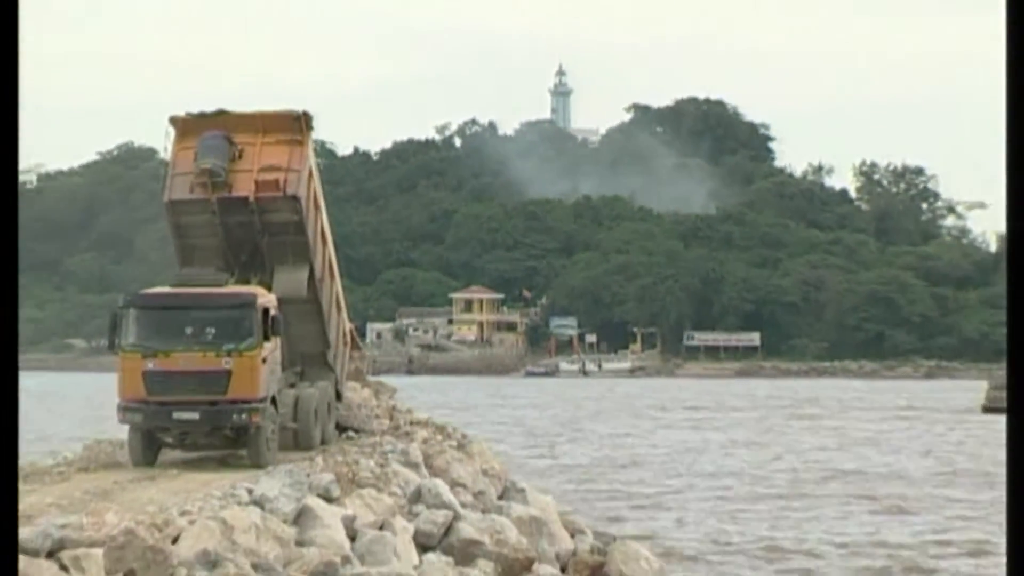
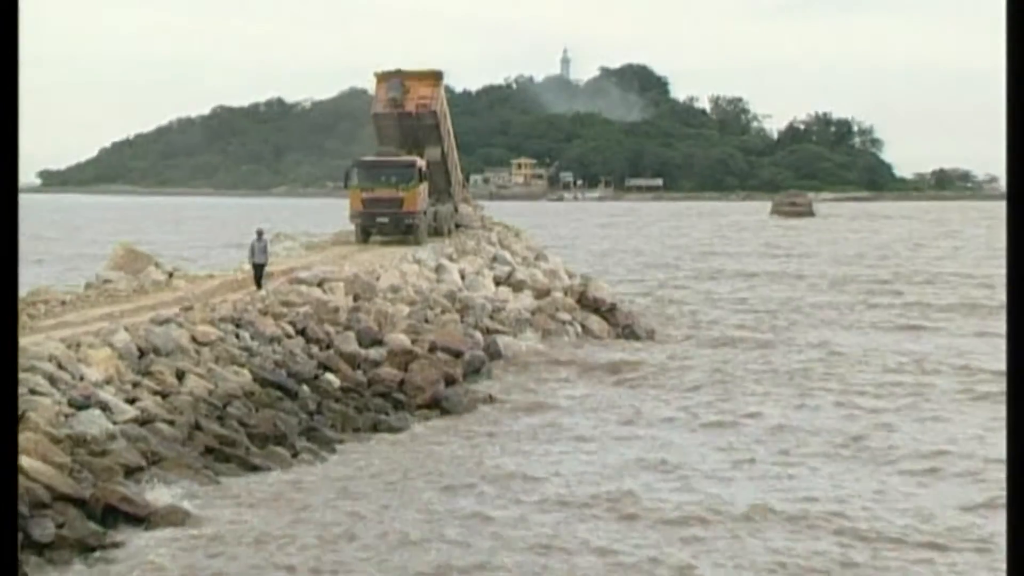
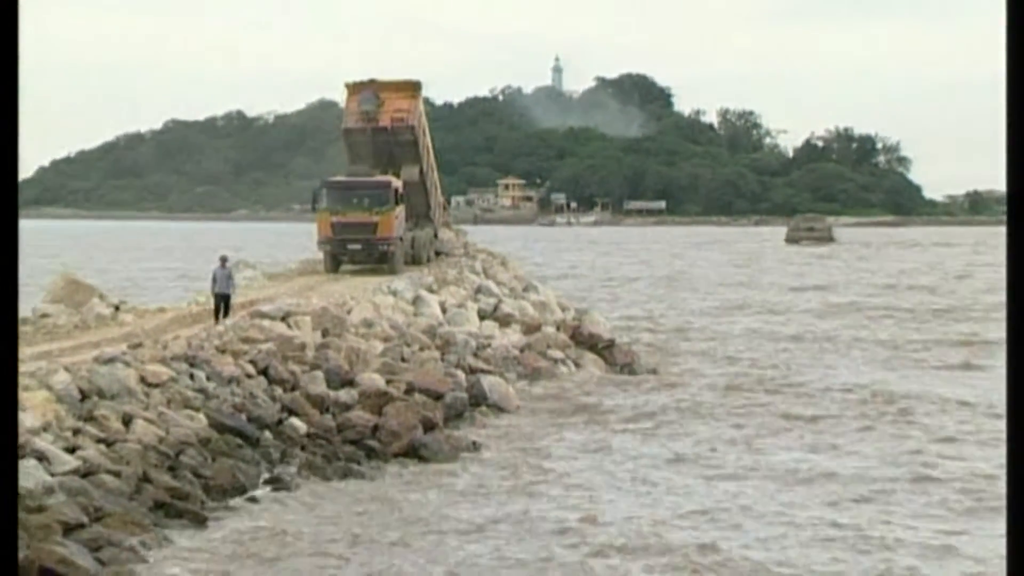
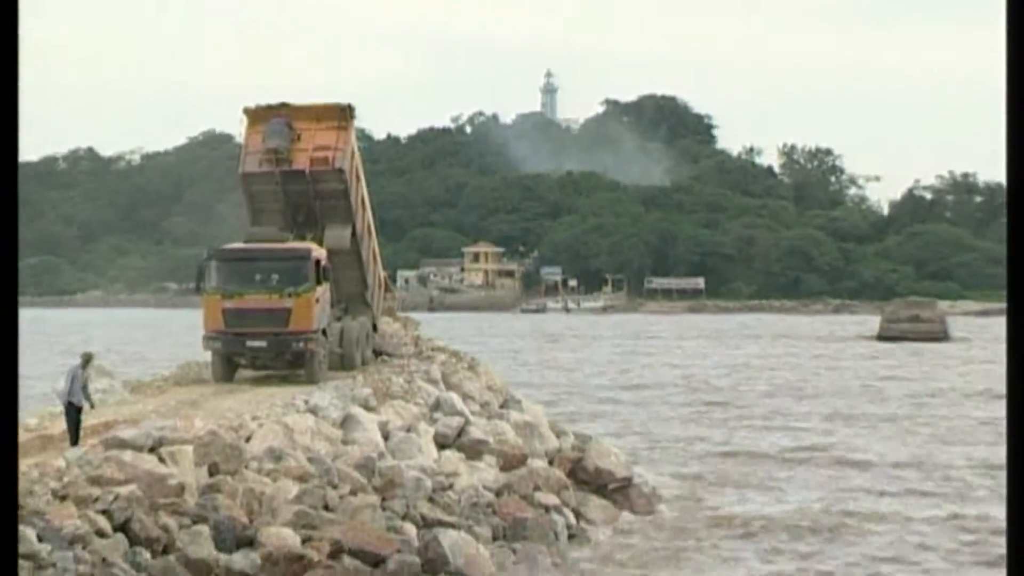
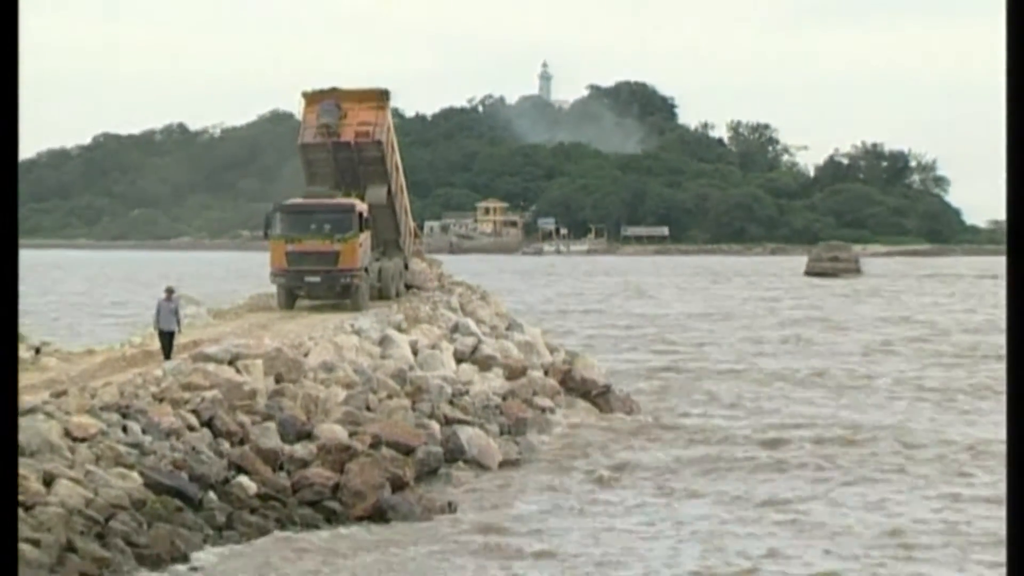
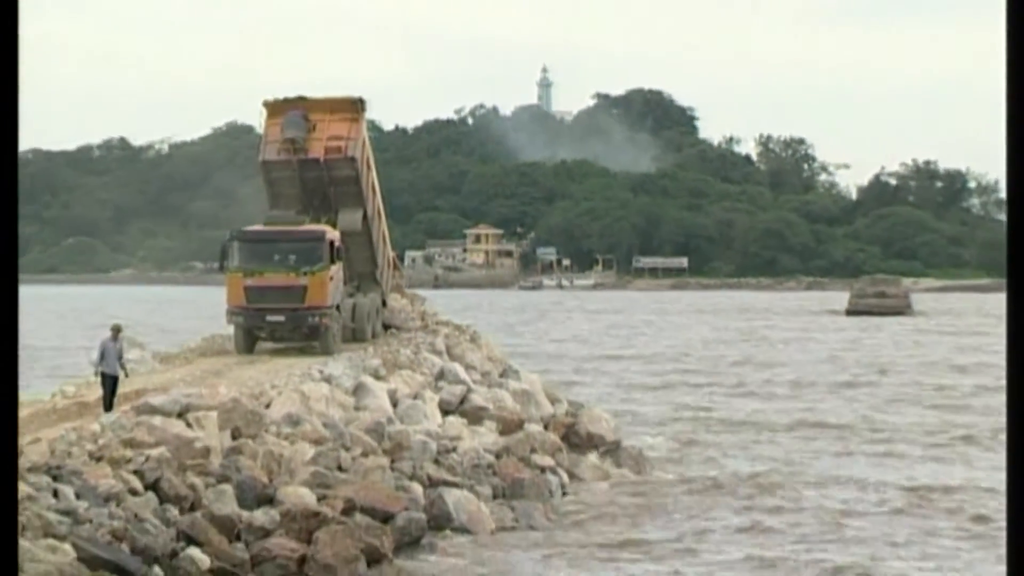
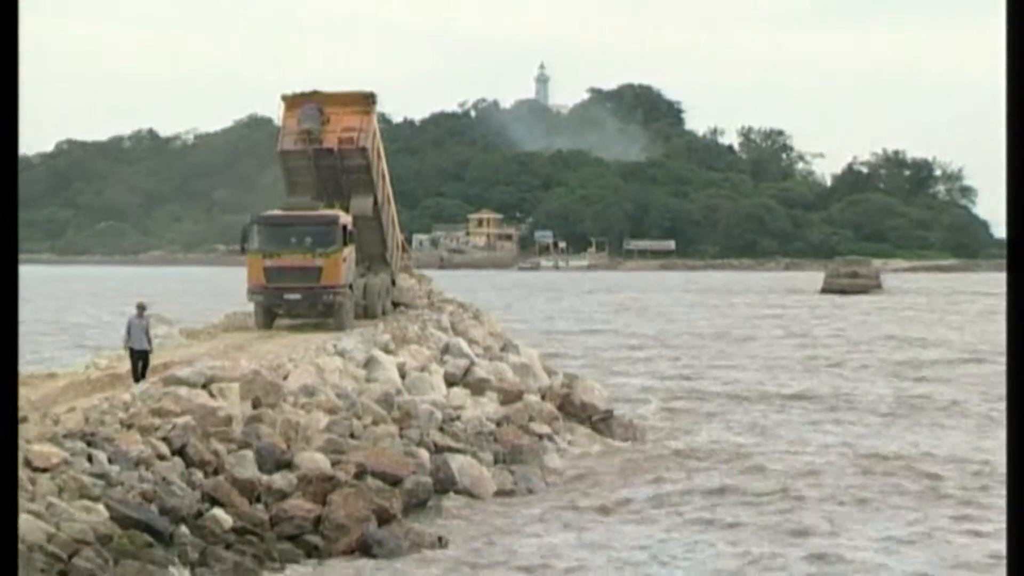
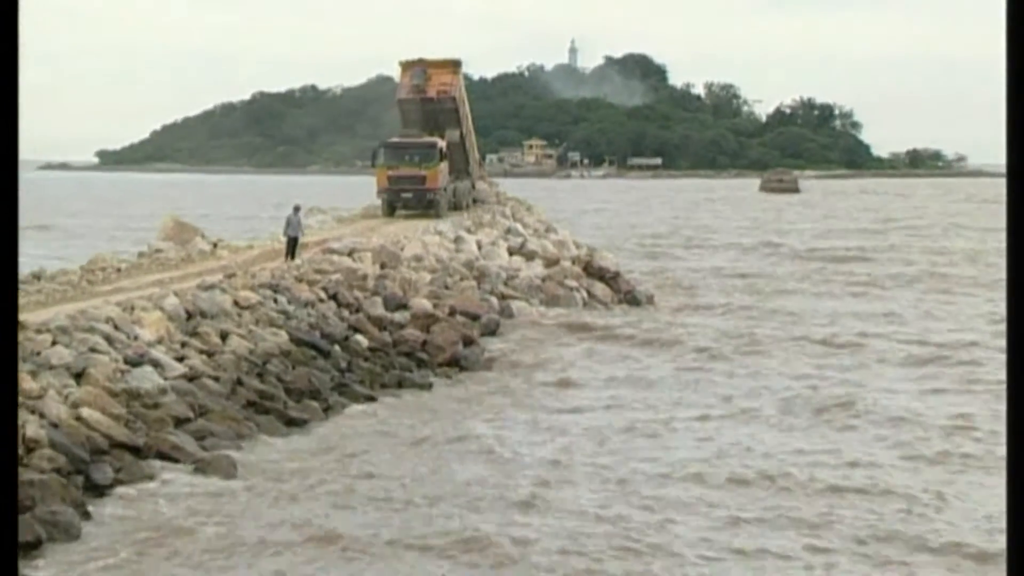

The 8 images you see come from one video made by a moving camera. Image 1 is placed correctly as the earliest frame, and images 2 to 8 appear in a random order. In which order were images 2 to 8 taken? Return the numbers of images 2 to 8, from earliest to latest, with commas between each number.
4, 6, 7, 5, 3, 2, 8
